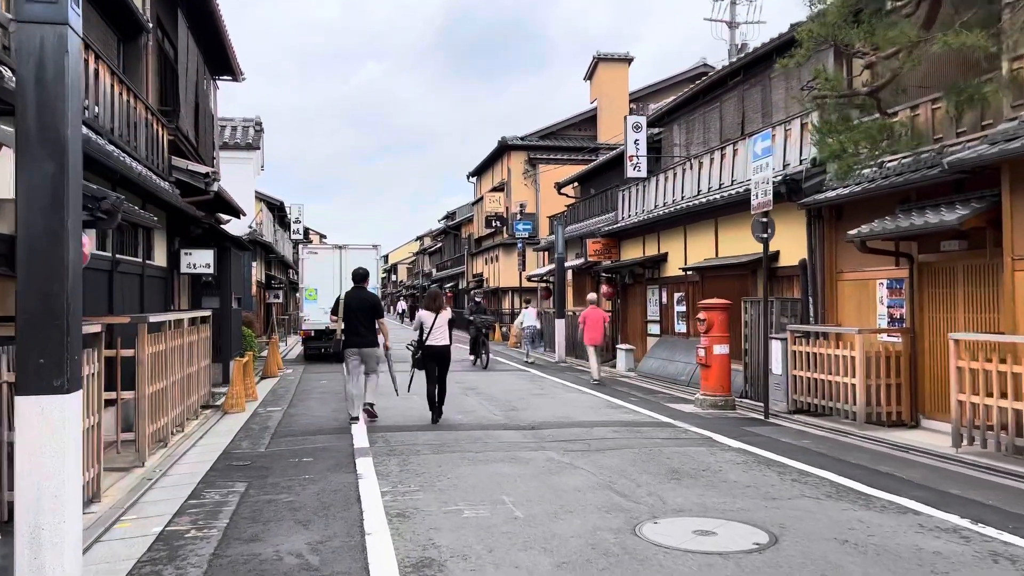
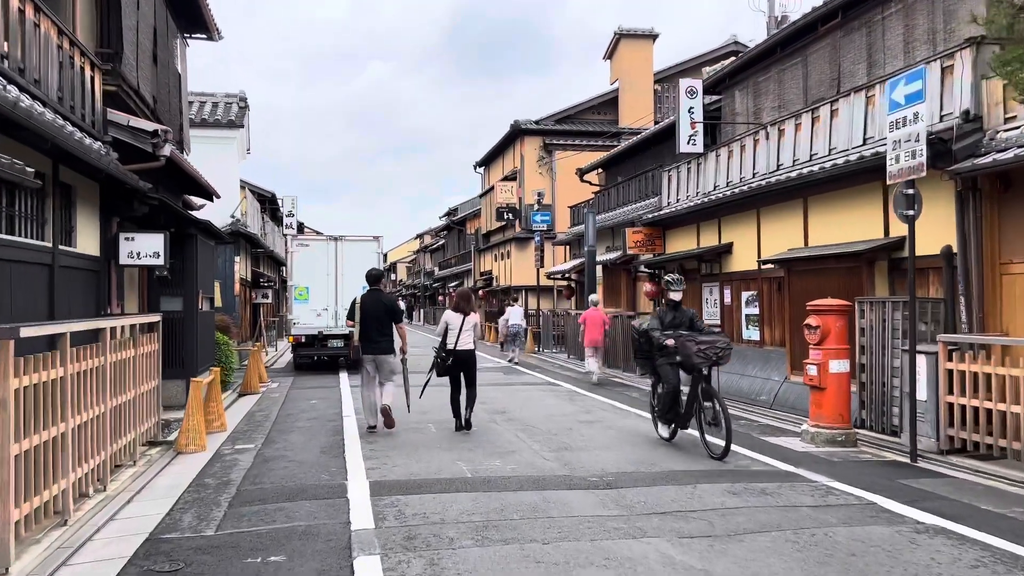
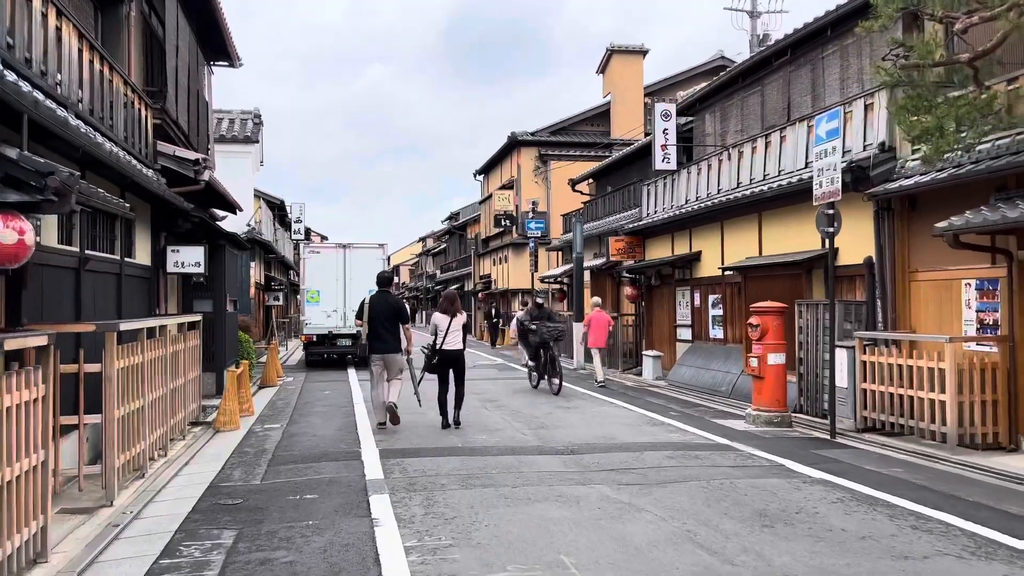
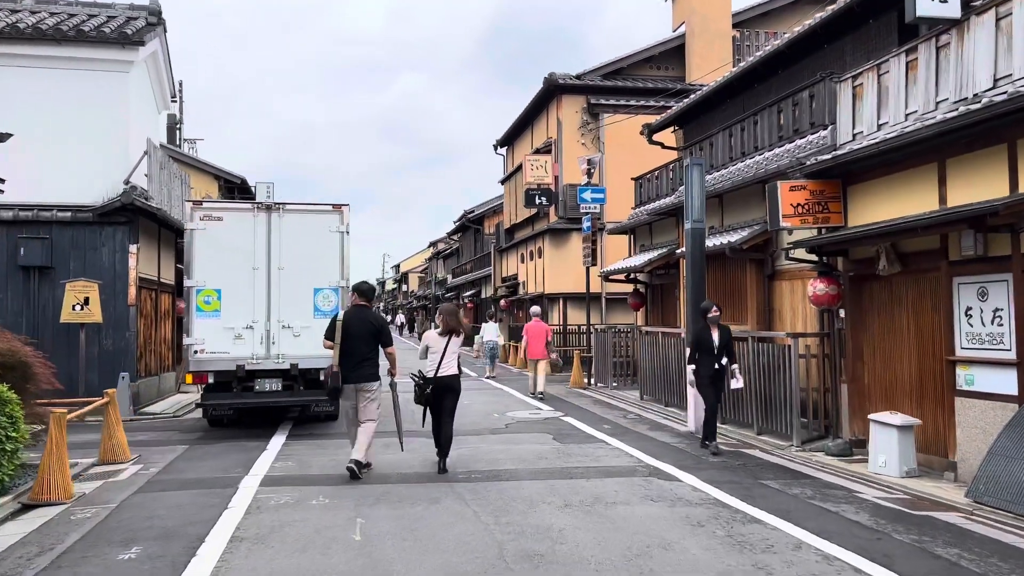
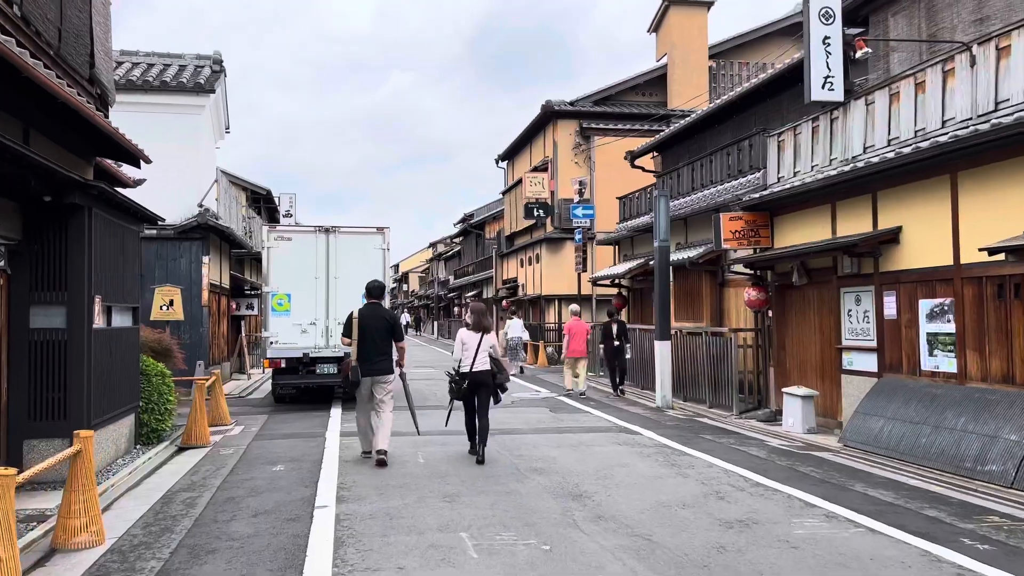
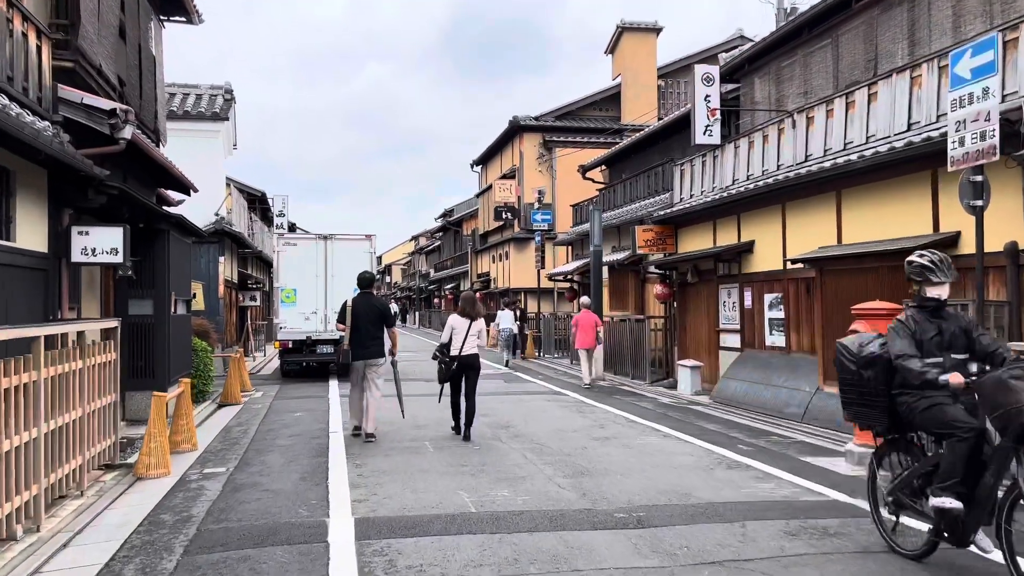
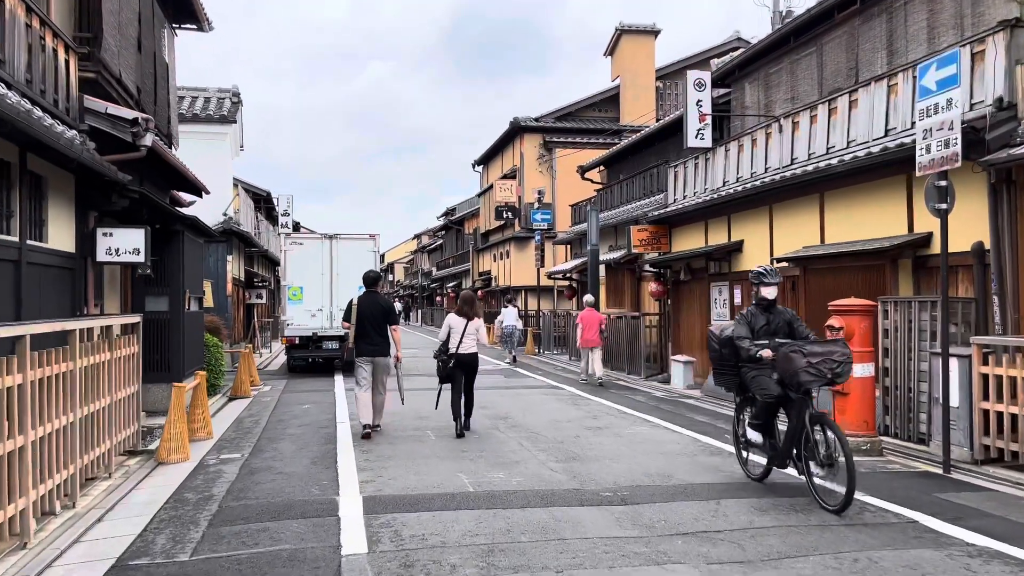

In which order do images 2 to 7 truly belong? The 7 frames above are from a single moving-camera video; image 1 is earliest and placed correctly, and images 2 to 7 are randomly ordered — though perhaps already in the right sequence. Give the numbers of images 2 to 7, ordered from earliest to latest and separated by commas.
3, 2, 7, 6, 5, 4
